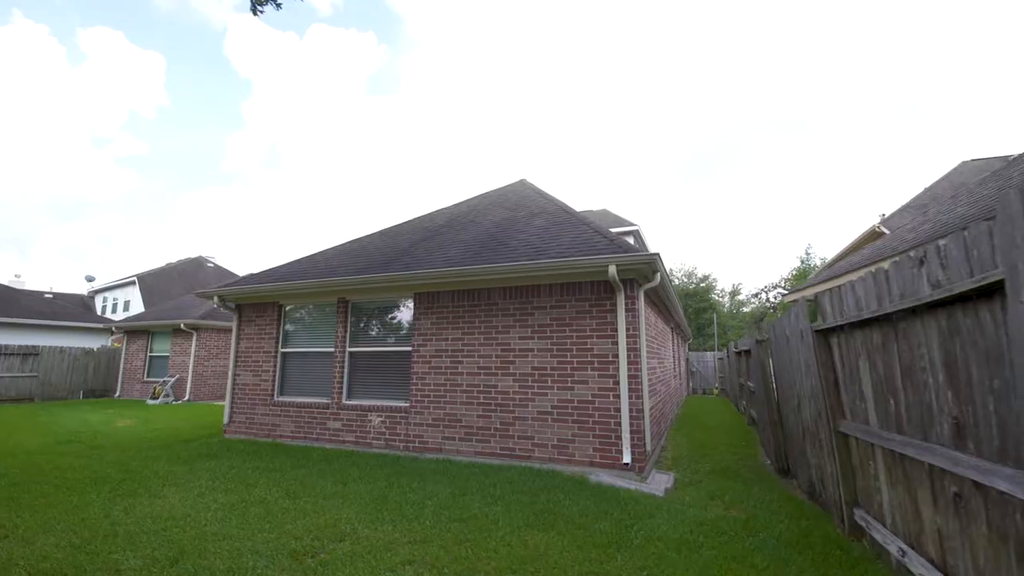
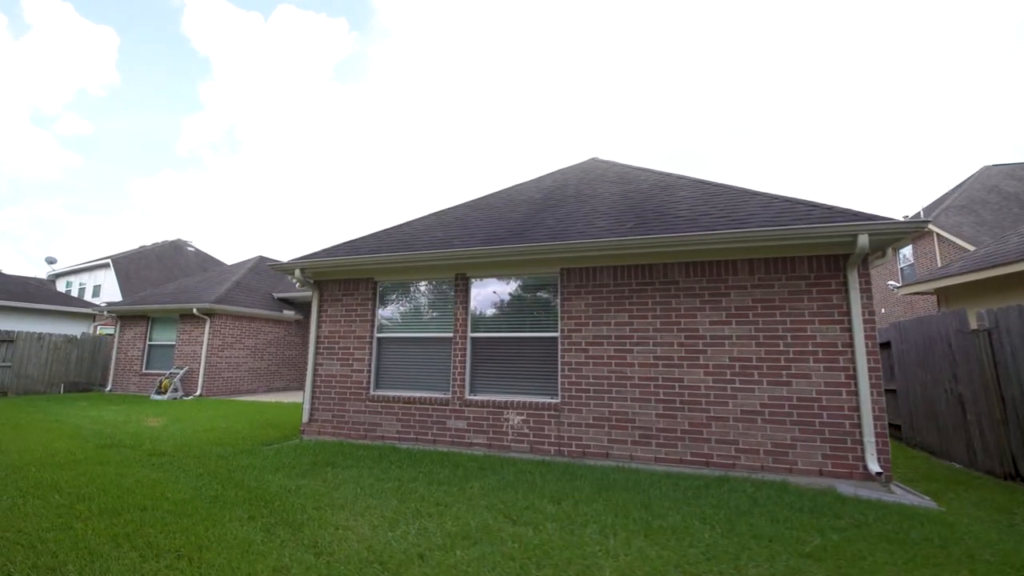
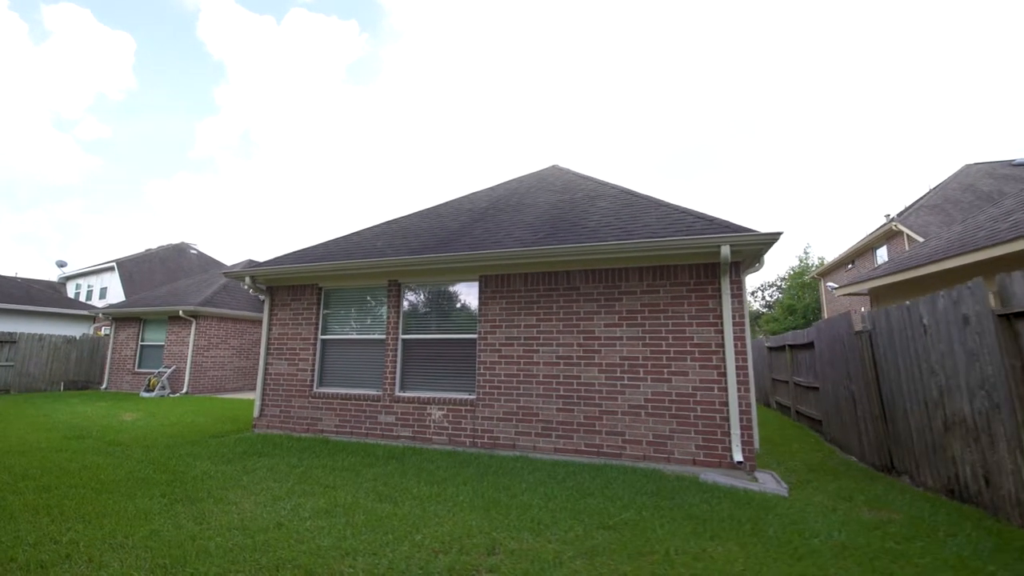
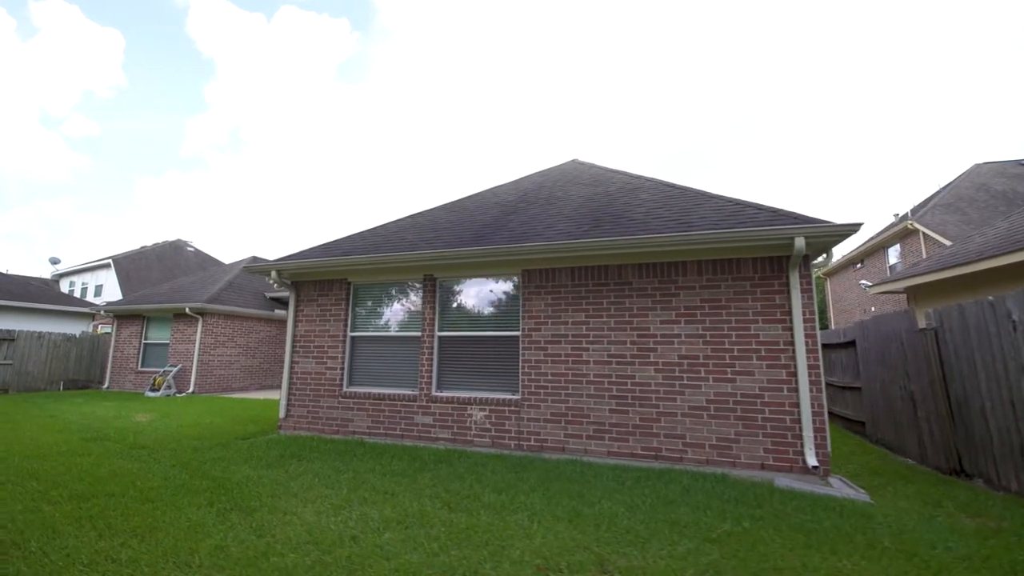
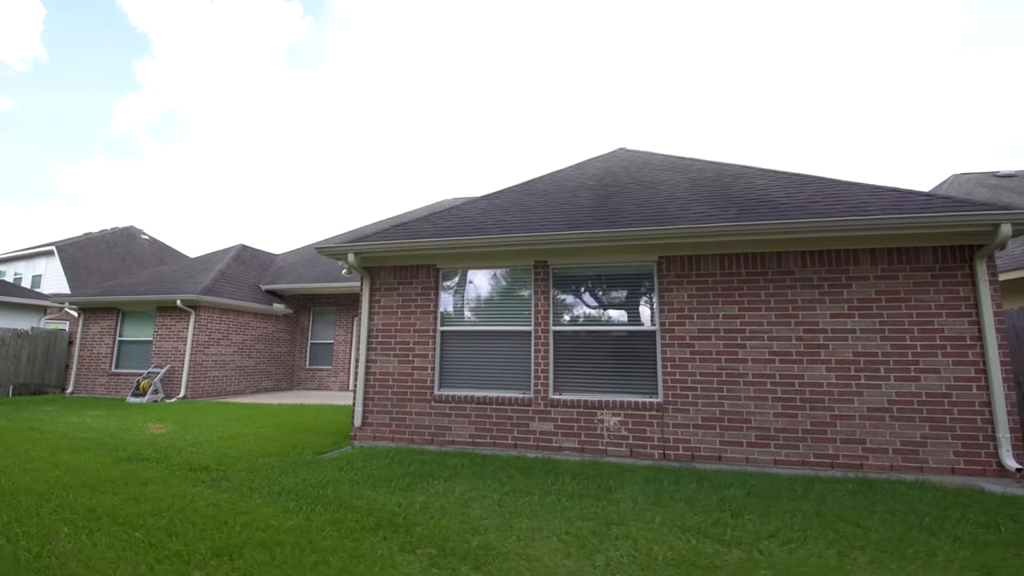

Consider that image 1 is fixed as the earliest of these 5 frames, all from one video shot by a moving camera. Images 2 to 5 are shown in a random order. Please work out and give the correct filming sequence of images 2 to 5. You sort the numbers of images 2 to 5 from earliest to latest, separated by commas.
3, 4, 2, 5
